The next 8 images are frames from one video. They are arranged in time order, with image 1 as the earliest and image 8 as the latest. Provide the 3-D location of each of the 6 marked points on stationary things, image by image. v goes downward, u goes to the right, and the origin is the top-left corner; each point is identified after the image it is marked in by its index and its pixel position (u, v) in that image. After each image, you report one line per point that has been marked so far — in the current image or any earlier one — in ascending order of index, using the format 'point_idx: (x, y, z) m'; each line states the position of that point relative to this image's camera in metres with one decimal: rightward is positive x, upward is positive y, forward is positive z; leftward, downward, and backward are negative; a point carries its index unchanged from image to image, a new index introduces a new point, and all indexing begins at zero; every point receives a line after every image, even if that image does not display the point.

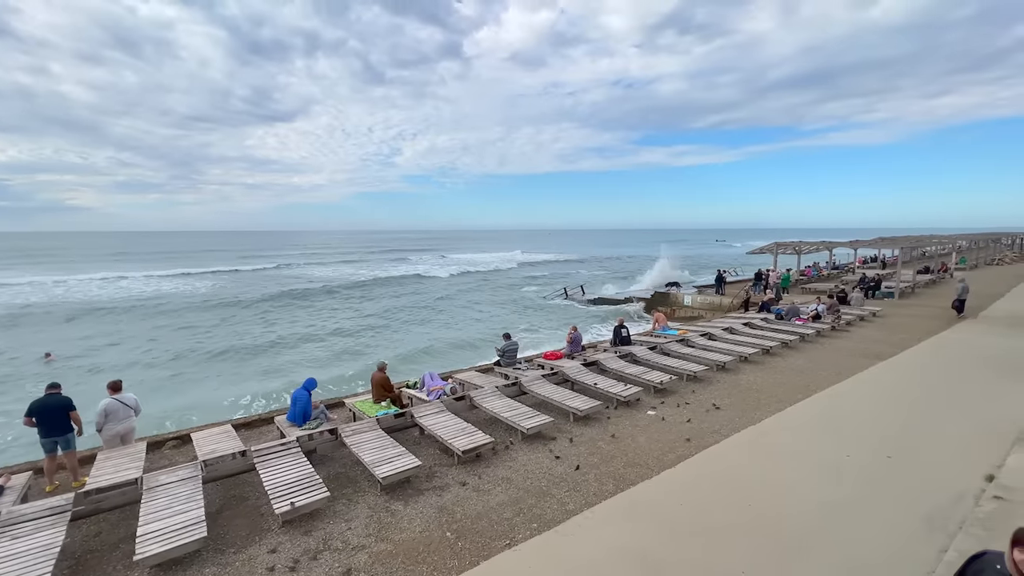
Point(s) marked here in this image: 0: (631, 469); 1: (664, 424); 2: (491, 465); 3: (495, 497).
0: (+1.7, -2.6, +6.6) m
1: (+2.7, -2.4, +8.1) m
2: (-0.3, -2.6, +6.8) m
3: (-0.2, -2.7, +6.0) m
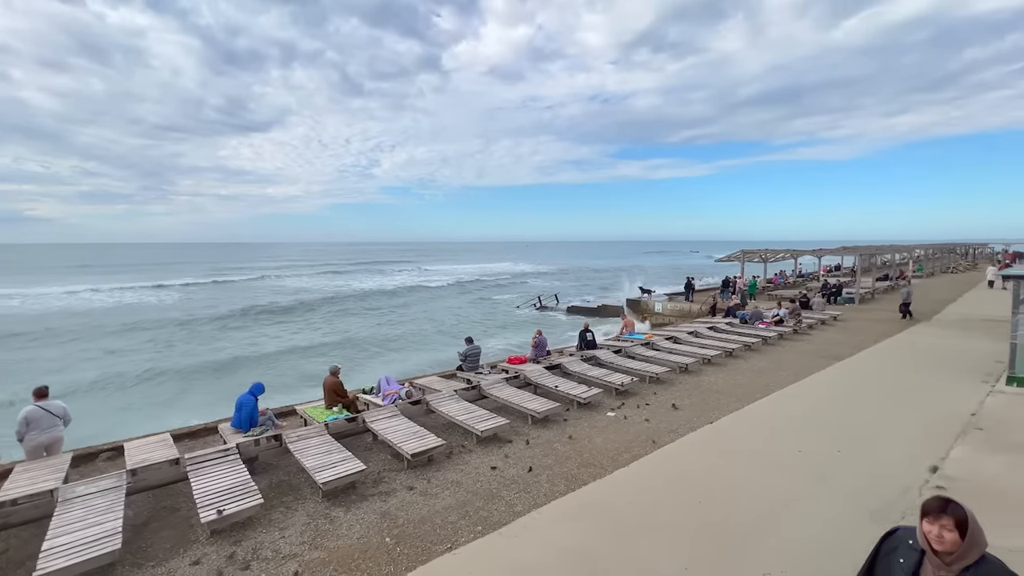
0: (+1.0, -2.5, +6.4) m
1: (+1.9, -2.4, +8.1) m
2: (-1.0, -2.6, +6.6) m
3: (-0.9, -2.6, +5.8) m
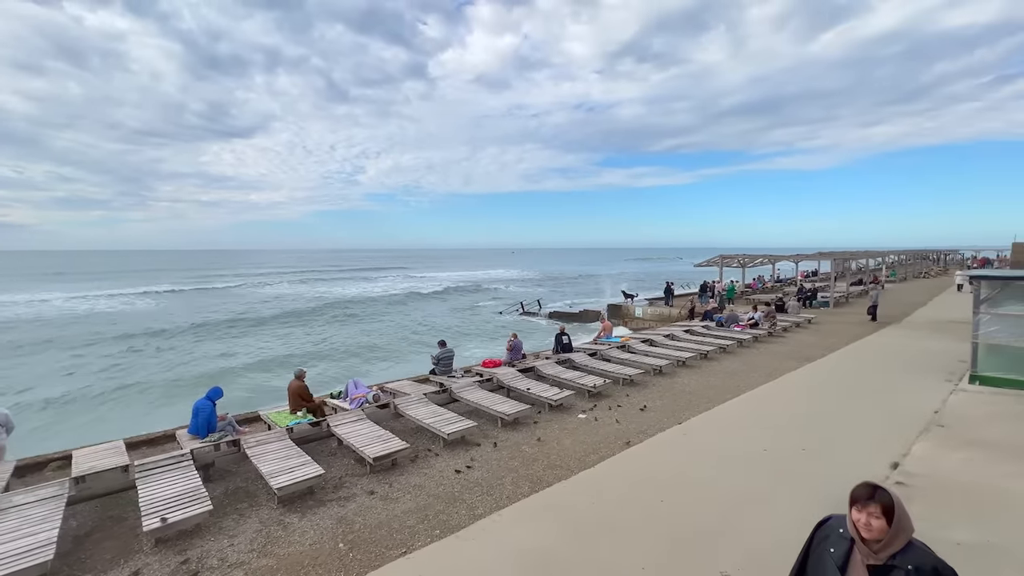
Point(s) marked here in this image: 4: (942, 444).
0: (+0.5, -2.5, +6.4) m
1: (+1.4, -2.4, +8.0) m
2: (-1.5, -2.6, +6.5) m
3: (-1.3, -2.6, +5.6) m
4: (+6.1, -2.2, +6.6) m
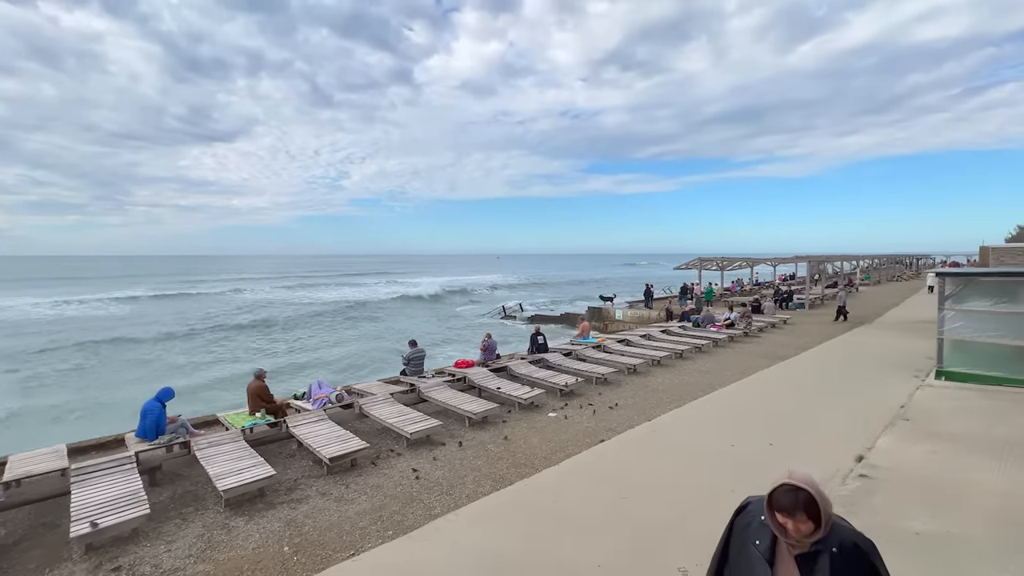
0: (0.0, -2.4, +6.2) m
1: (+0.8, -2.3, +7.8) m
2: (-2.0, -2.5, +6.2) m
3: (-1.8, -2.5, +5.4) m
4: (+5.6, -2.1, +6.6) m
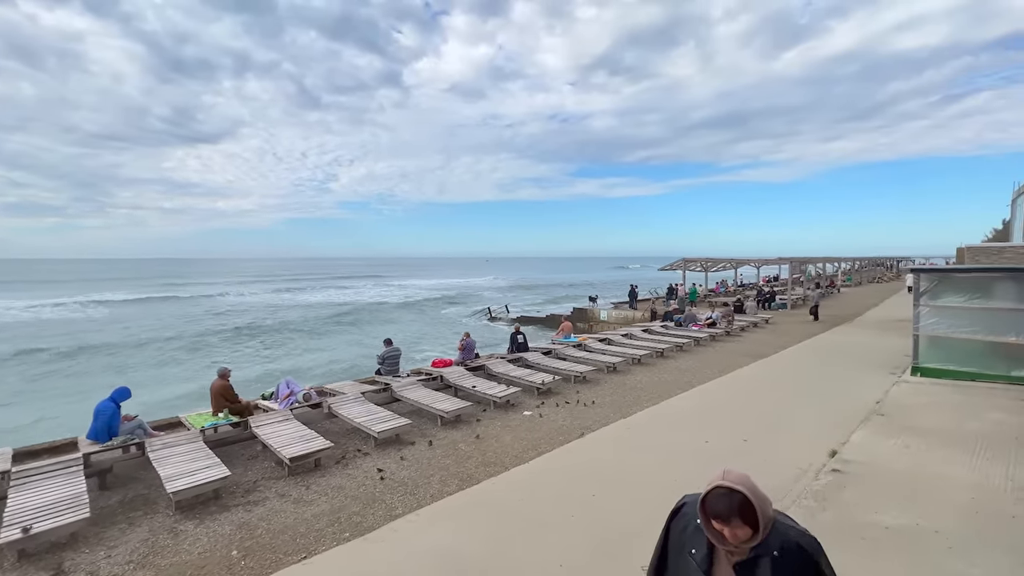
0: (-0.4, -2.3, +6.0) m
1: (+0.4, -2.2, +7.7) m
2: (-2.4, -2.4, +6.0) m
3: (-2.2, -2.4, +5.2) m
4: (+5.2, -2.0, +6.5) m
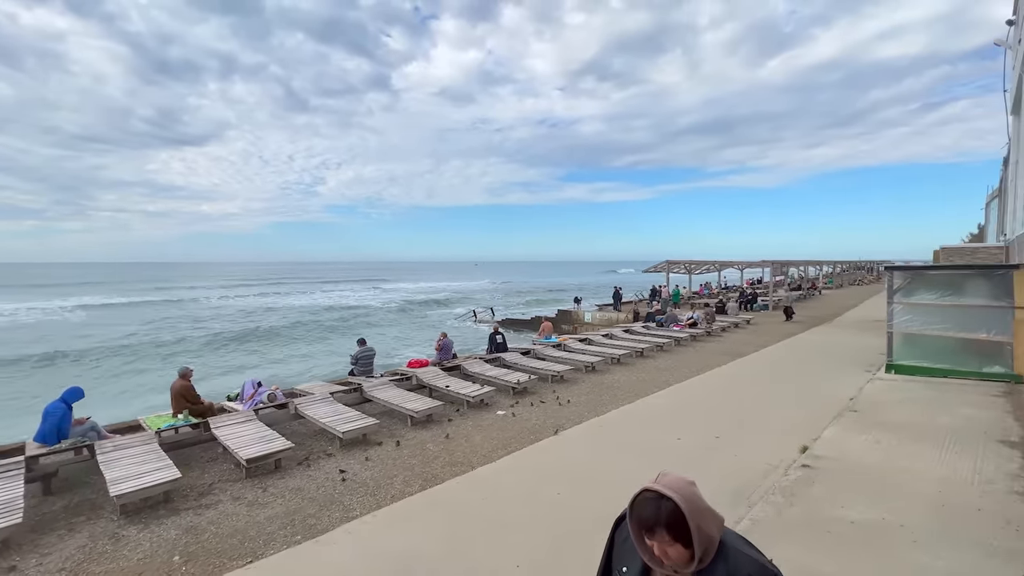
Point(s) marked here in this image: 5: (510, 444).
0: (-0.8, -2.3, +5.8) m
1: (-0.1, -2.2, +7.5) m
2: (-2.8, -2.3, +5.8) m
3: (-2.6, -2.4, +4.9) m
4: (+4.7, -2.0, +6.5) m
5: (0.0, -2.2, +6.5) m
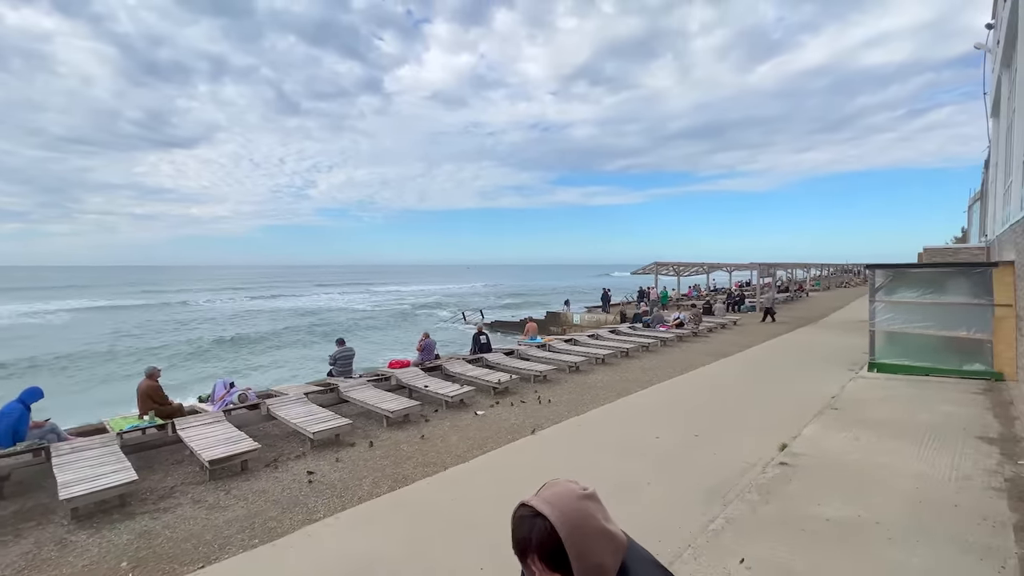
0: (-1.1, -2.2, +5.6) m
1: (-0.4, -2.1, +7.4) m
2: (-3.1, -2.3, +5.6) m
3: (-2.9, -2.3, +4.8) m
4: (+4.4, -1.9, +6.4) m
5: (-0.3, -2.2, +6.4) m
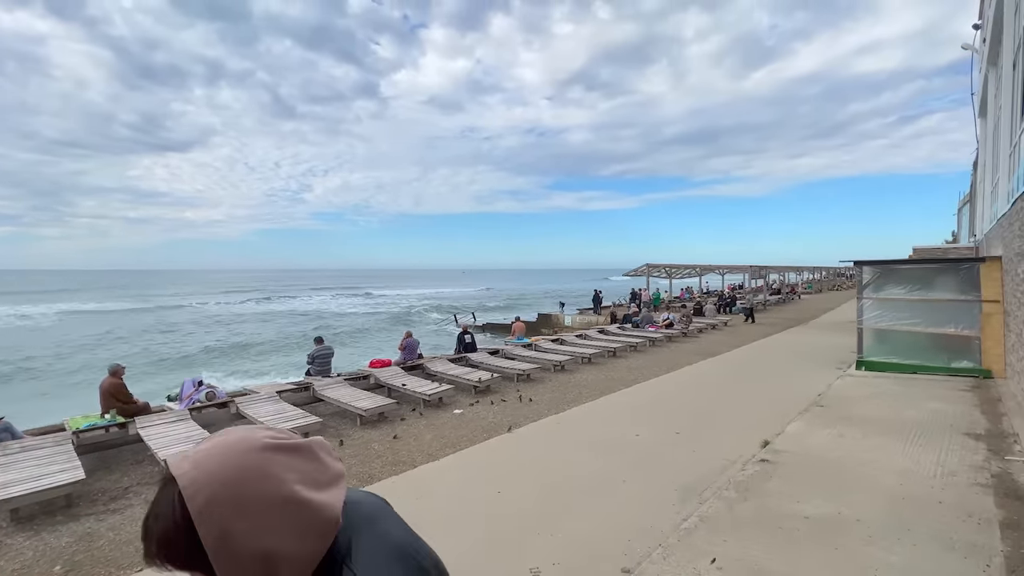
0: (-1.4, -2.1, +5.4) m
1: (-0.7, -2.0, +7.1) m
2: (-3.5, -2.2, +5.3) m
3: (-3.2, -2.2, +4.5) m
4: (+4.1, -1.8, +6.2) m
5: (-0.7, -2.1, +6.1) m
